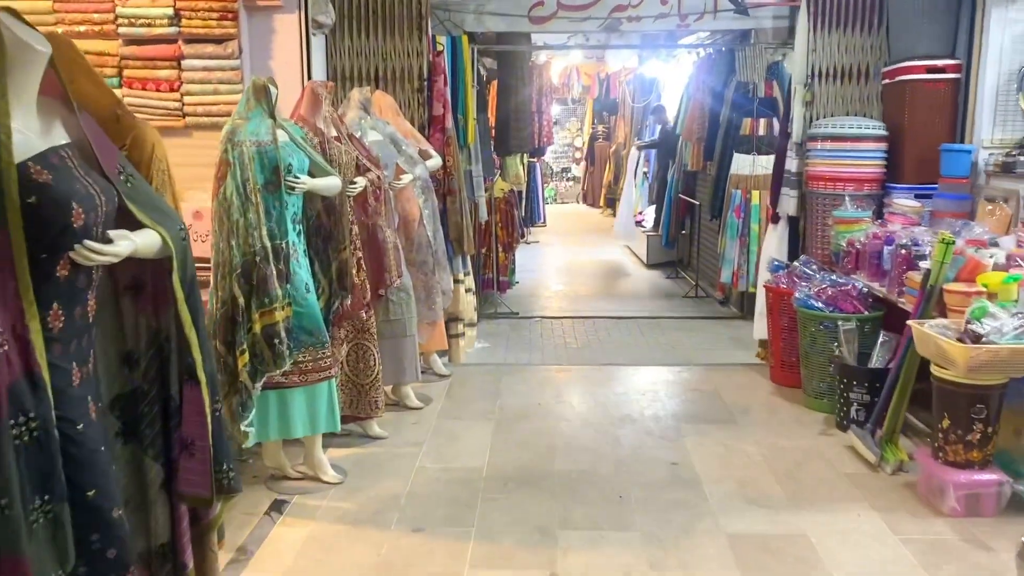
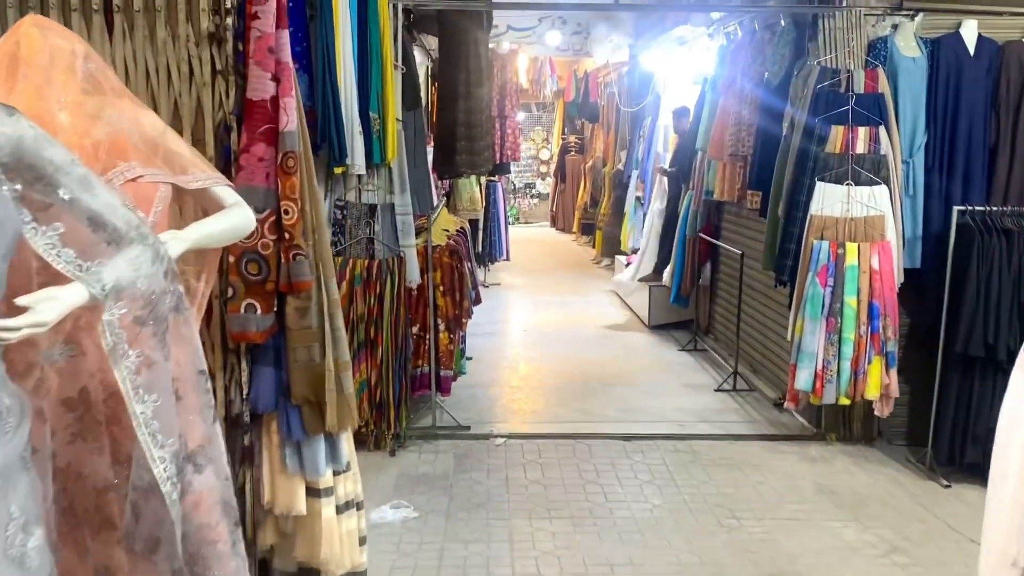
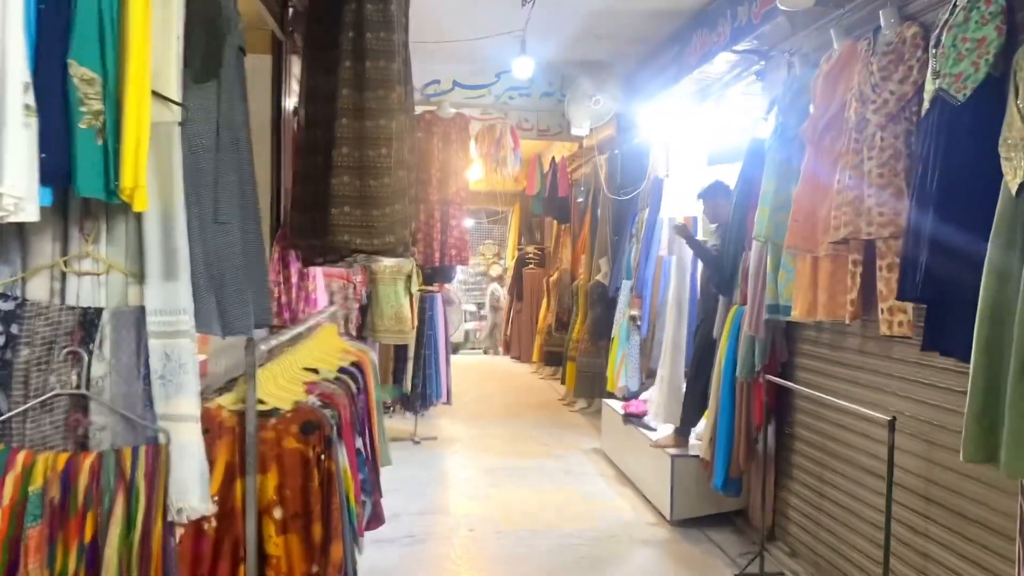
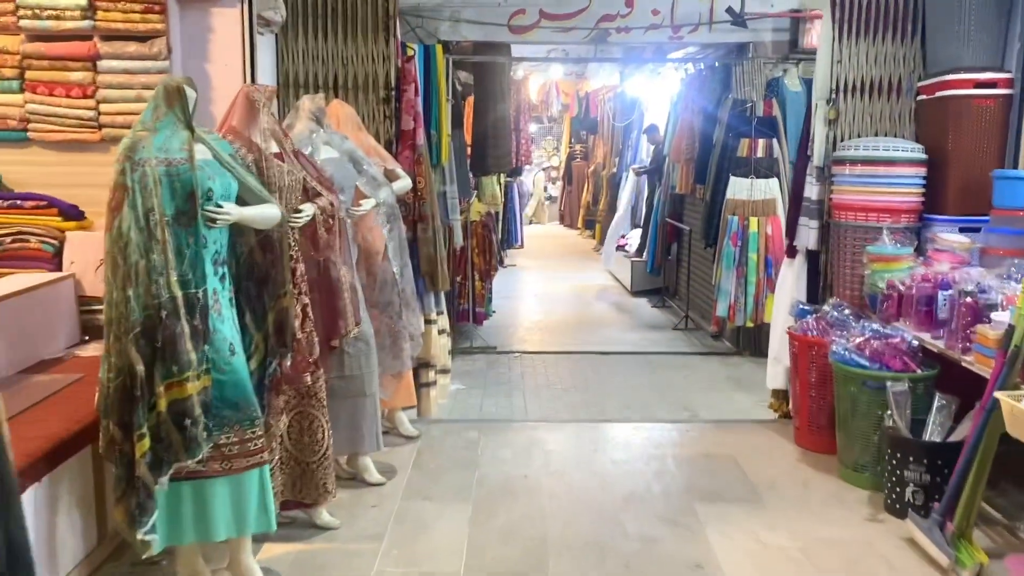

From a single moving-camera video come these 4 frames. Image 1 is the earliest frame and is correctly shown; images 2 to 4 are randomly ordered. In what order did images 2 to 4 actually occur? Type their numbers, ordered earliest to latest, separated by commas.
4, 2, 3
